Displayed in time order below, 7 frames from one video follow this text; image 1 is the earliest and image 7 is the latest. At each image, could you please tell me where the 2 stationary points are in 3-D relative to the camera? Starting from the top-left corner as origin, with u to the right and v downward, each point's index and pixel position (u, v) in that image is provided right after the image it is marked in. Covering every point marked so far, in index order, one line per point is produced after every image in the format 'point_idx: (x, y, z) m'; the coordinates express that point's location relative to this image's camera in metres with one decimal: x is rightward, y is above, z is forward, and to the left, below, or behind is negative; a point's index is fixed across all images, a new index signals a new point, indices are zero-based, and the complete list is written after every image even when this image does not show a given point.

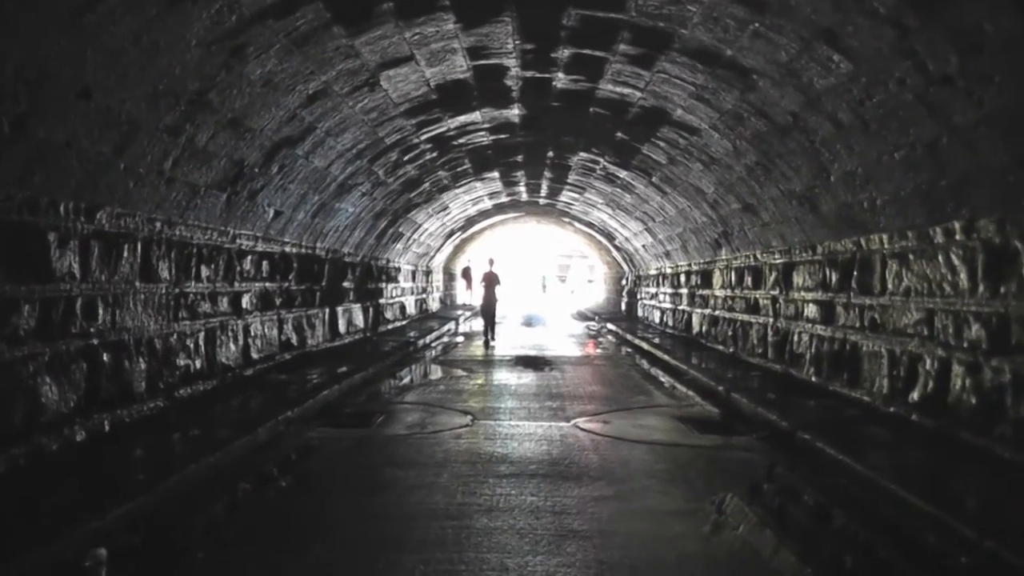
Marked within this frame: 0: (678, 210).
0: (+2.9, +1.4, +15.5) m
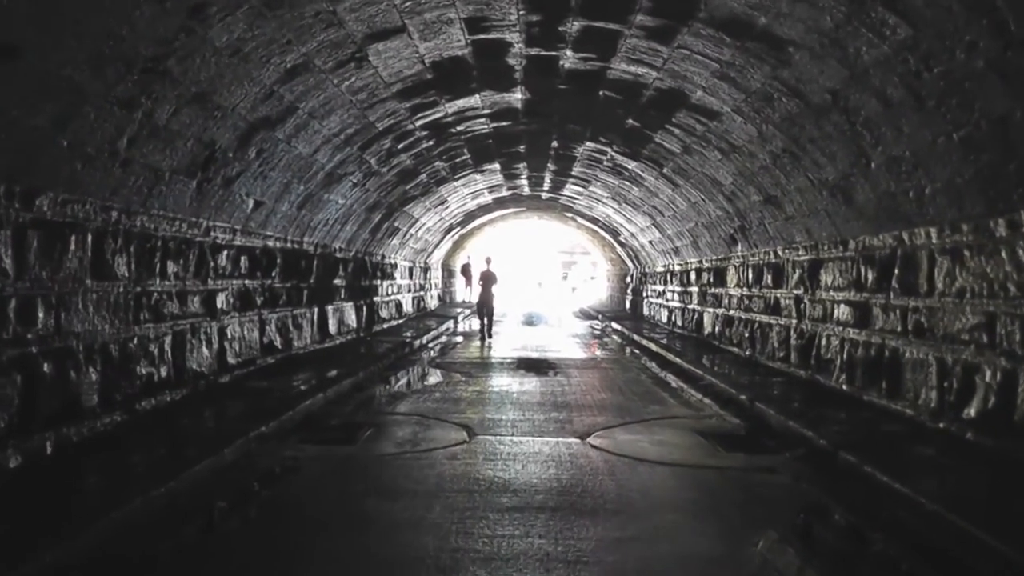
0: (+2.9, +1.4, +14.6) m
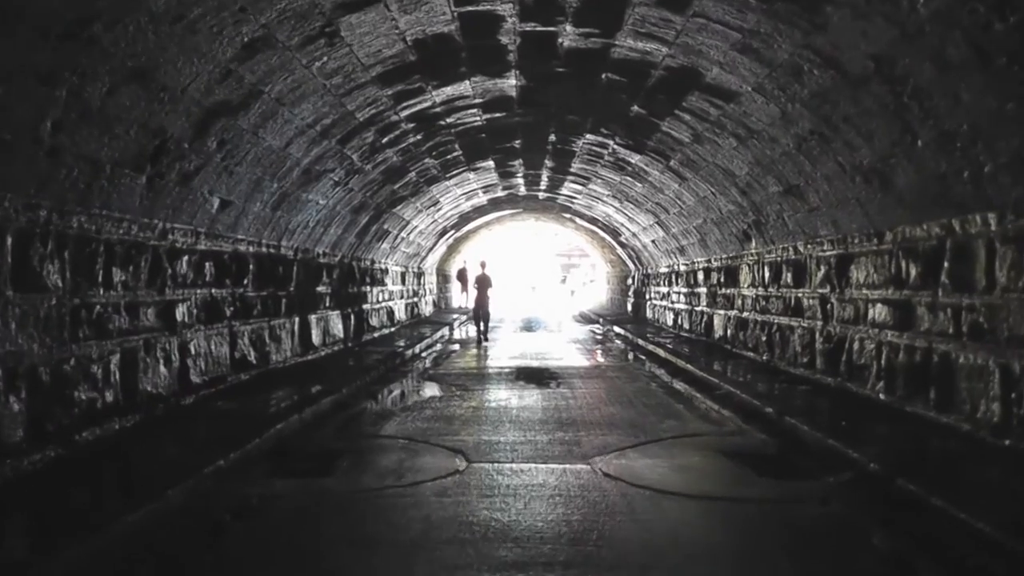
0: (+2.9, +1.4, +13.6) m
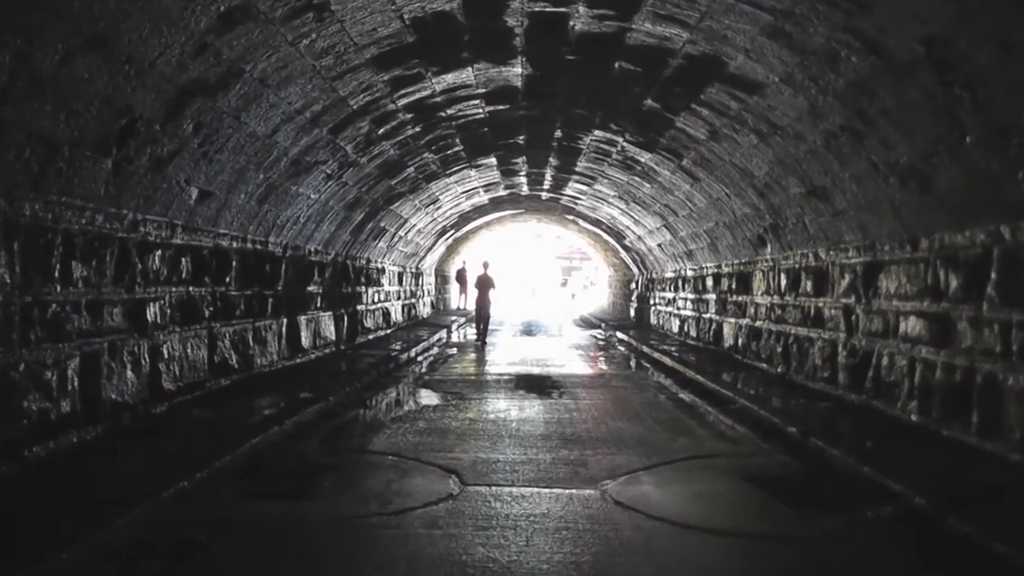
0: (+2.9, +1.3, +12.9) m
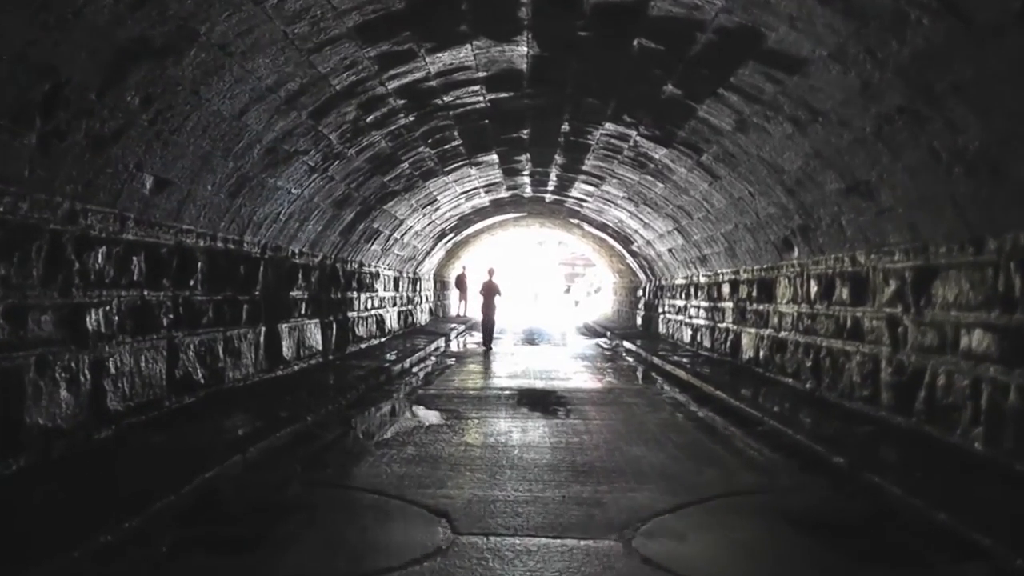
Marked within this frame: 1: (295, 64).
0: (+2.9, +1.2, +11.9) m
1: (-1.7, +1.7, +6.9) m
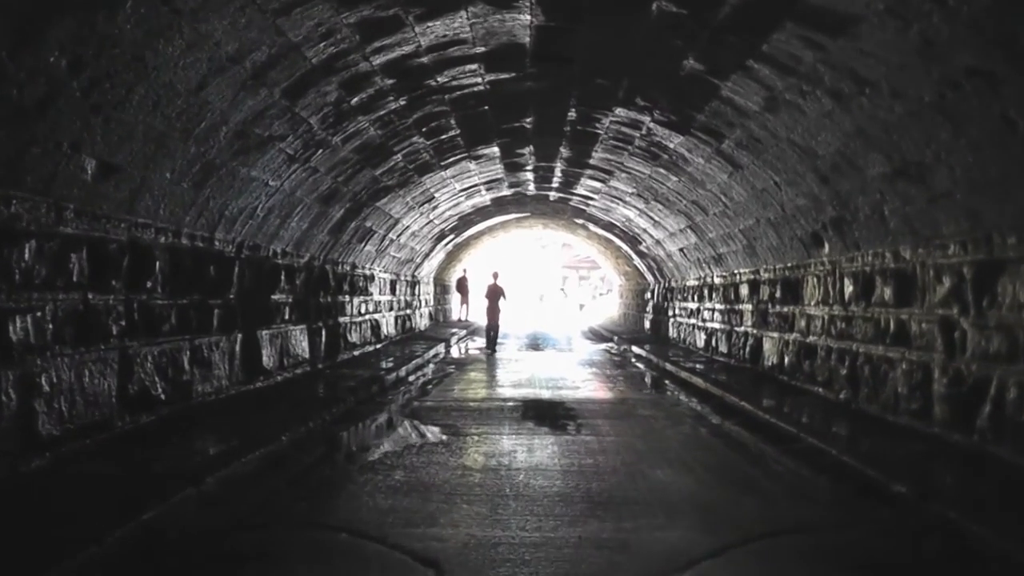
0: (+3.0, +1.2, +10.9) m
1: (-1.7, +1.7, +5.9) m
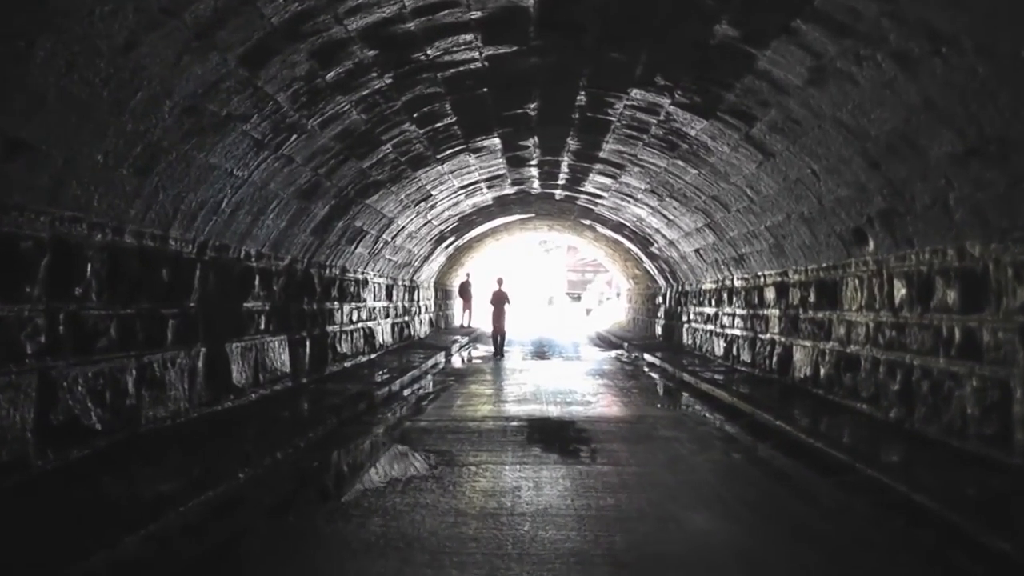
0: (+3.0, +1.1, +9.7) m
1: (-1.7, +1.7, +4.7) m
